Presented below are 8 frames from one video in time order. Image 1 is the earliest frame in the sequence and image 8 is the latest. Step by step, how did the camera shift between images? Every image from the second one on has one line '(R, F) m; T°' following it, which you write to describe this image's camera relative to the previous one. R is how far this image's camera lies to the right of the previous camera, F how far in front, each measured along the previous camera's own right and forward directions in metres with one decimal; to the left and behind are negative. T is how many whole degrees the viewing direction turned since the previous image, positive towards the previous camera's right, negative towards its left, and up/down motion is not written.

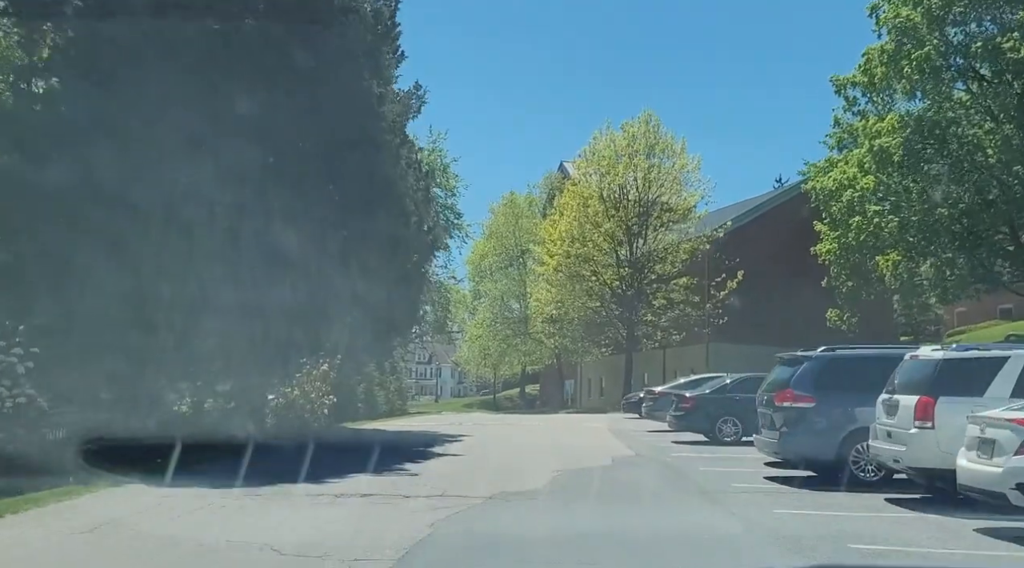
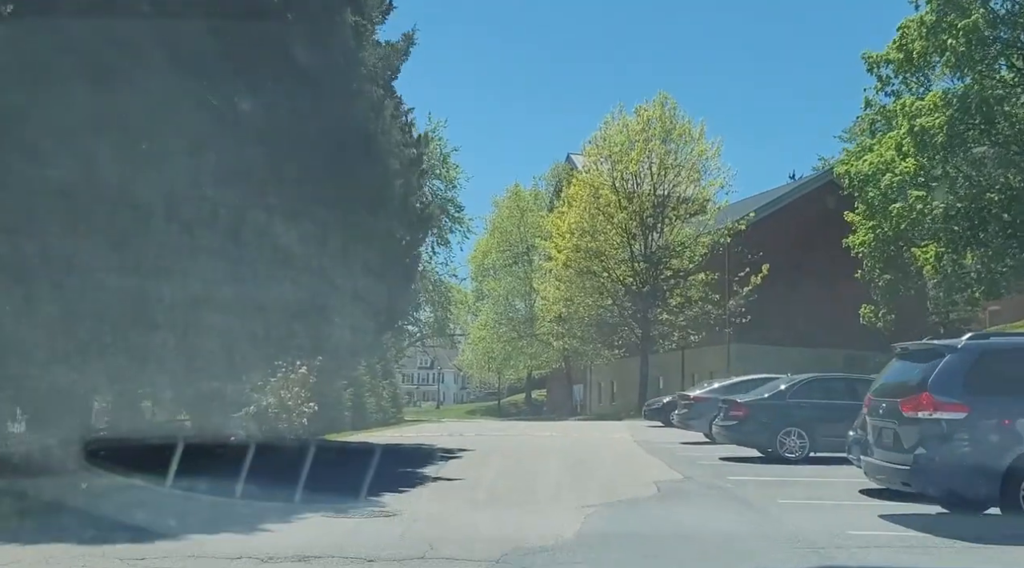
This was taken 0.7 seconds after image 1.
(-0.1, +3.0) m; 0°
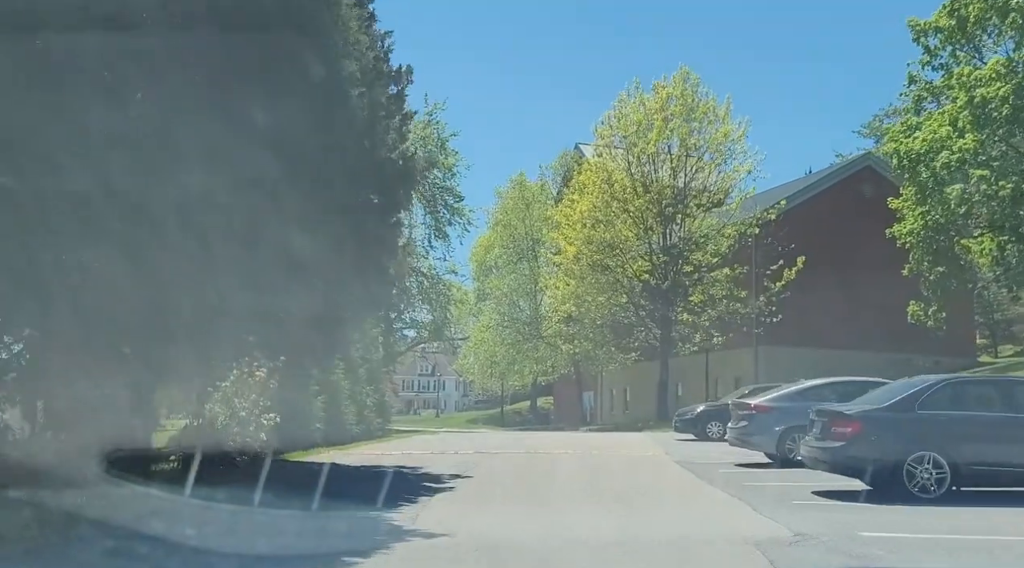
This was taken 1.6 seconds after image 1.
(-0.1, +3.7) m; 0°
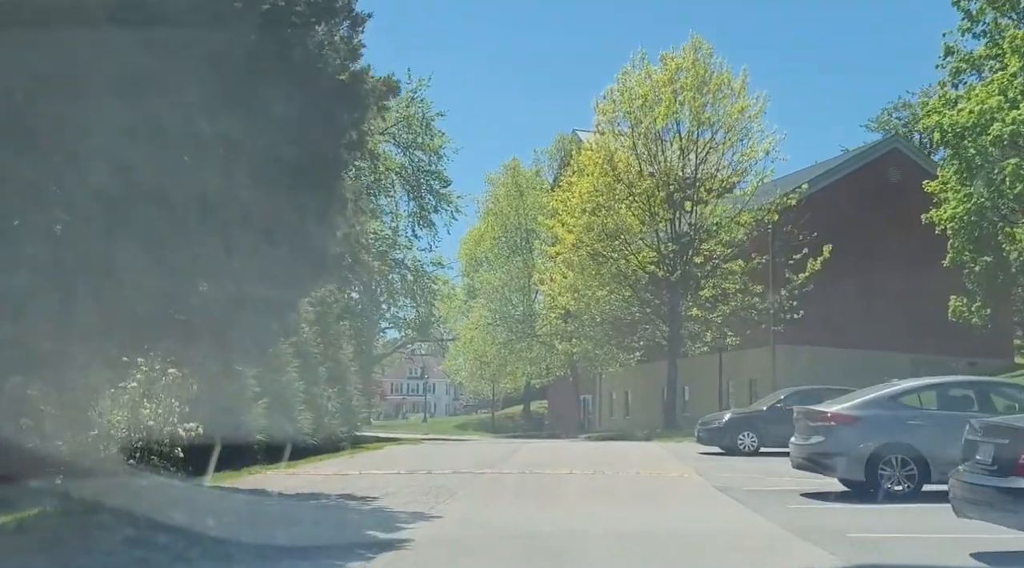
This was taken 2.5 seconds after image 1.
(0.0, +3.5) m; 0°
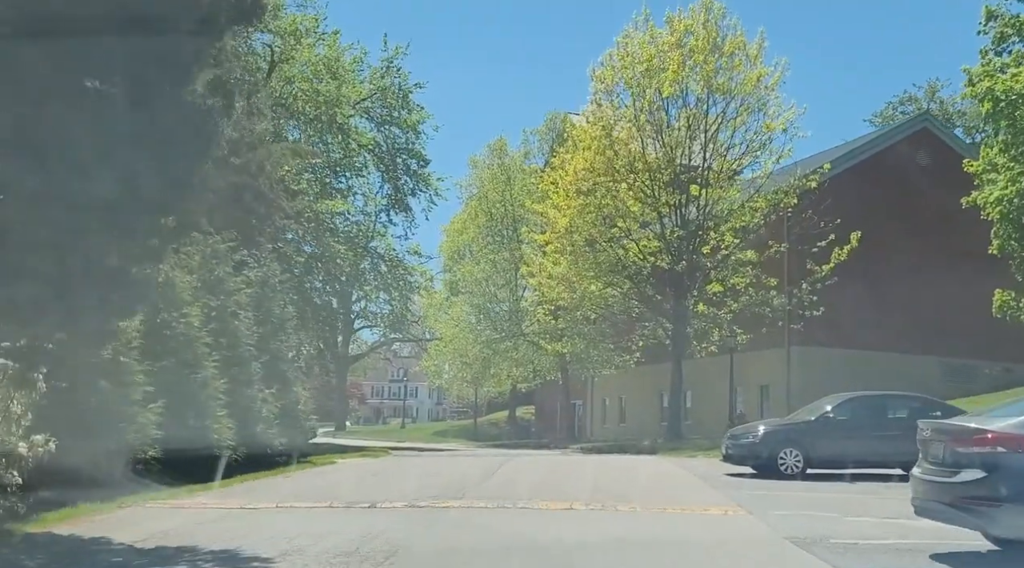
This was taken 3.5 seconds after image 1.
(+0.1, +3.5) m; +1°
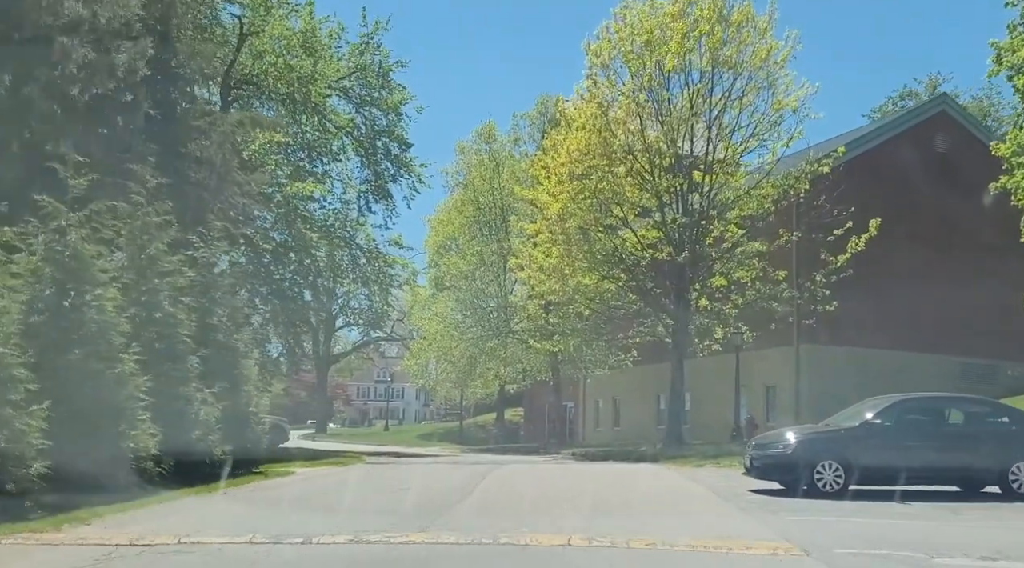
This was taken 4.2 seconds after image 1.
(+0.1, +2.2) m; +1°
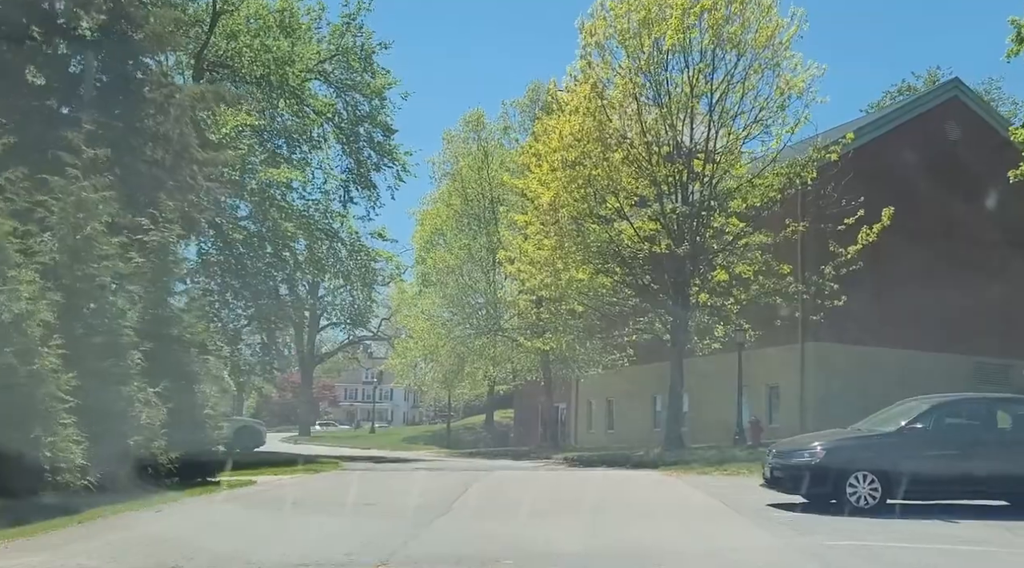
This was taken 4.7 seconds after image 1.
(0.0, +1.5) m; +1°
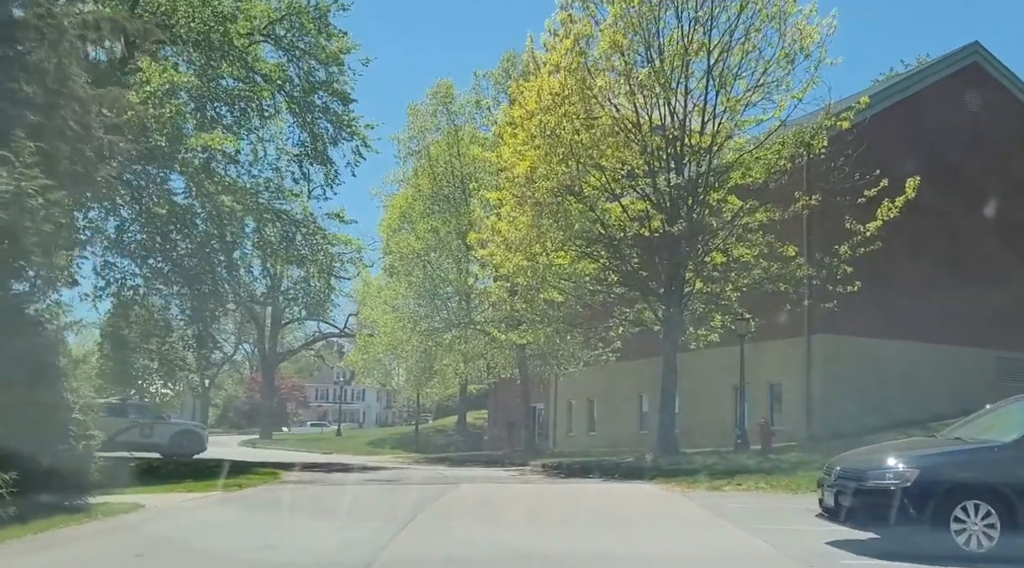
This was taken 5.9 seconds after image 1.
(+0.1, +2.9) m; +1°
